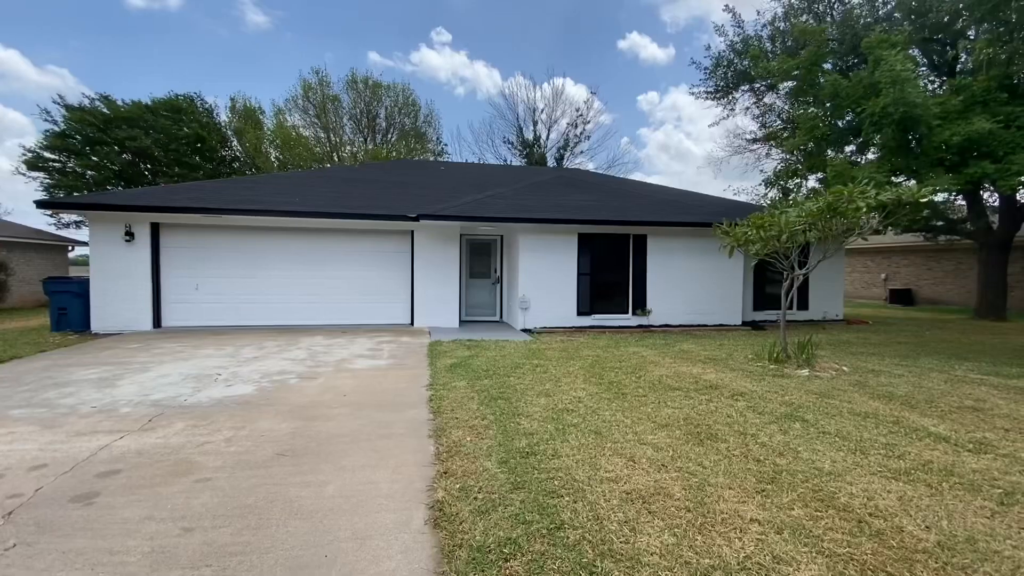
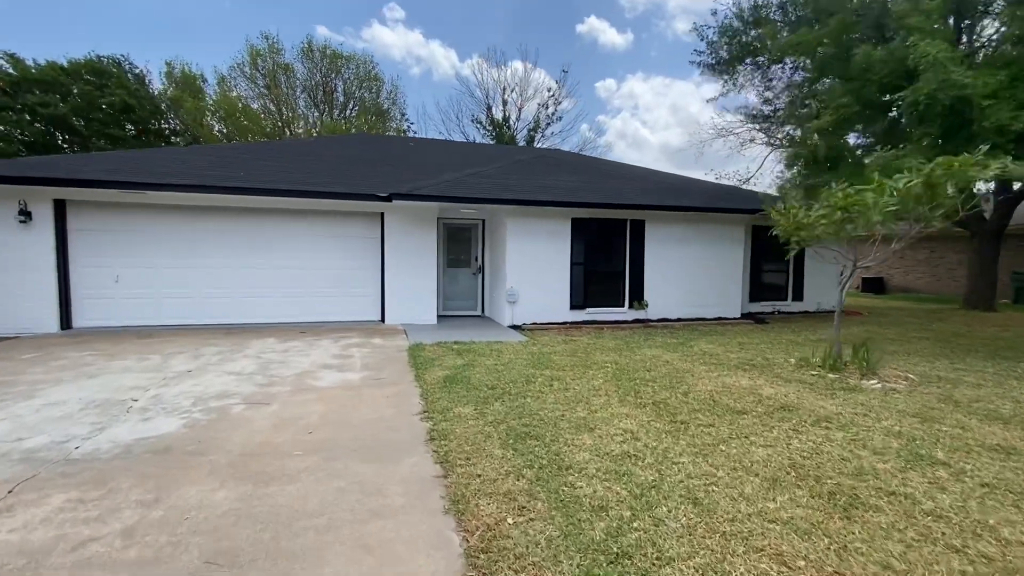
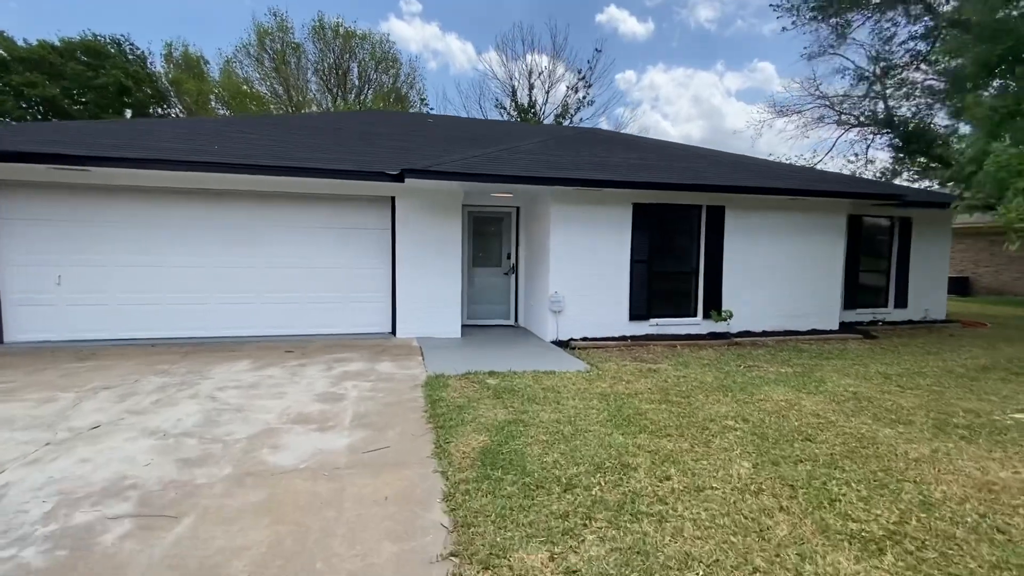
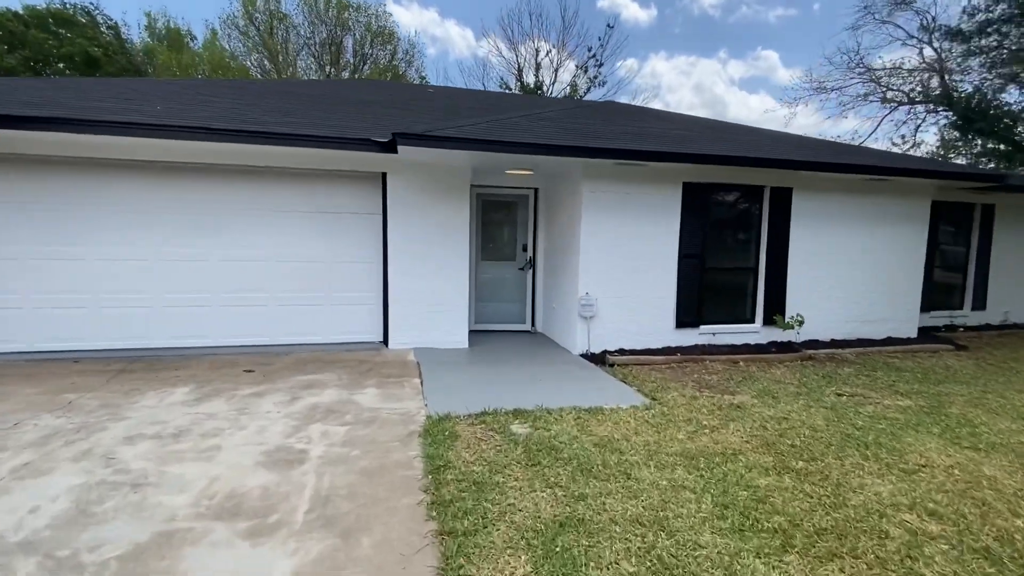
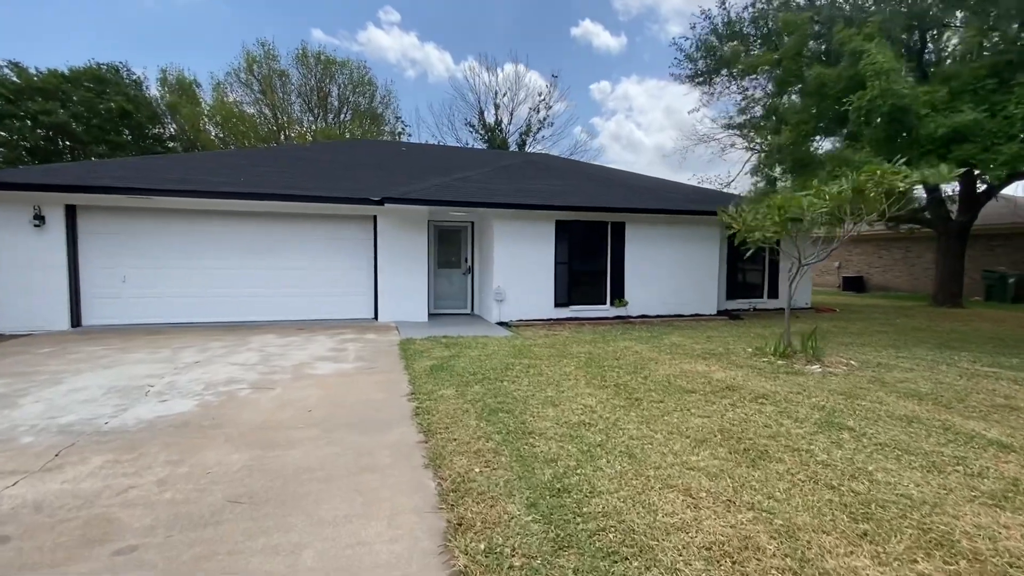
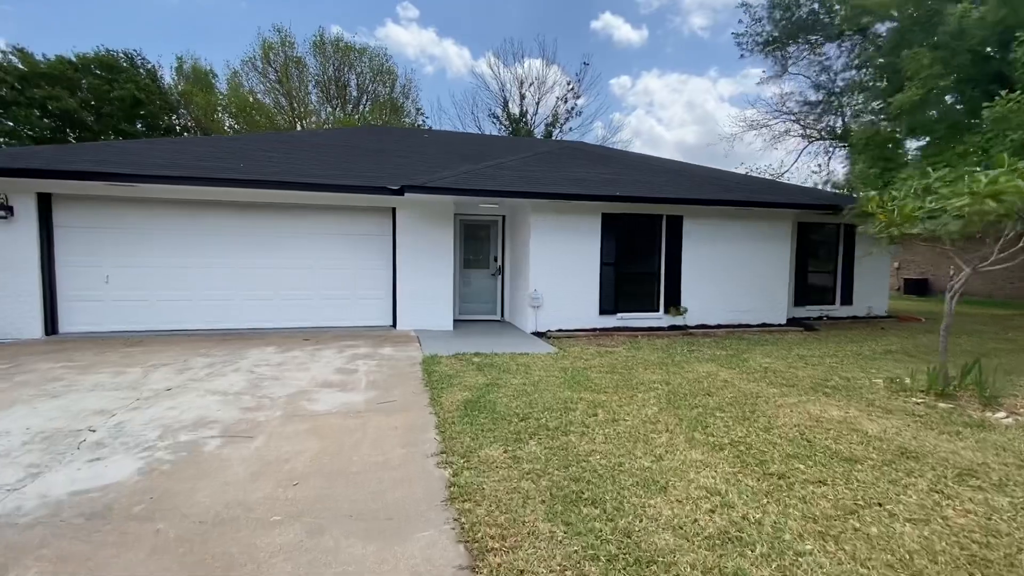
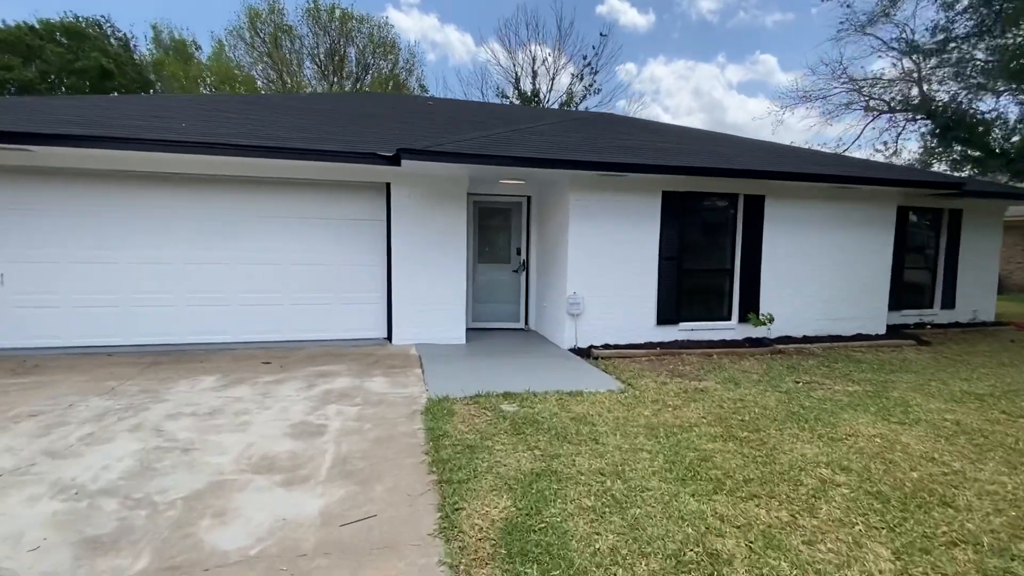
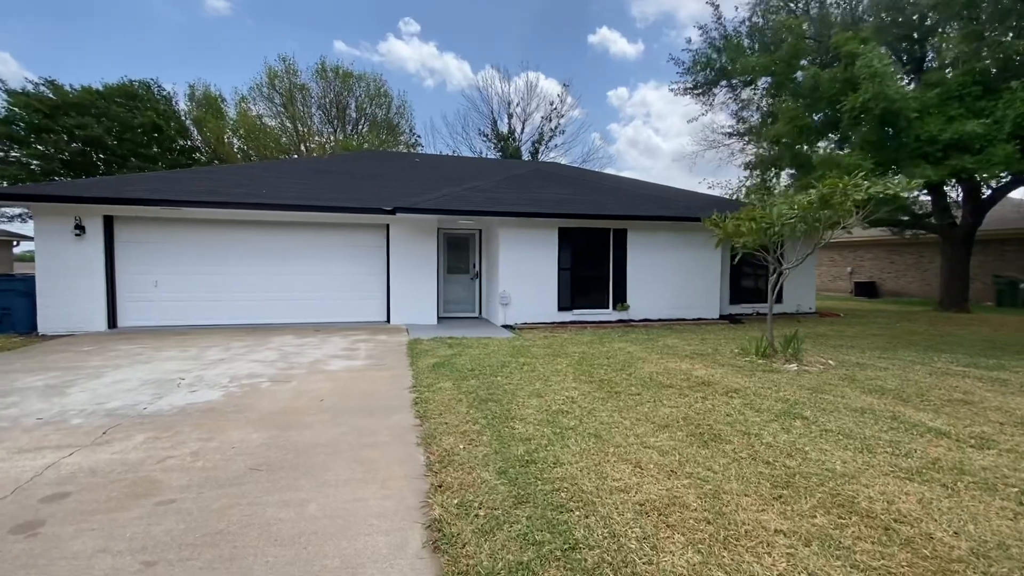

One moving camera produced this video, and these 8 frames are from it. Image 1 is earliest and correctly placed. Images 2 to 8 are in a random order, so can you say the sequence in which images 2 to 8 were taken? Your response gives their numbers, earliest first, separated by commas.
8, 5, 2, 6, 3, 7, 4
